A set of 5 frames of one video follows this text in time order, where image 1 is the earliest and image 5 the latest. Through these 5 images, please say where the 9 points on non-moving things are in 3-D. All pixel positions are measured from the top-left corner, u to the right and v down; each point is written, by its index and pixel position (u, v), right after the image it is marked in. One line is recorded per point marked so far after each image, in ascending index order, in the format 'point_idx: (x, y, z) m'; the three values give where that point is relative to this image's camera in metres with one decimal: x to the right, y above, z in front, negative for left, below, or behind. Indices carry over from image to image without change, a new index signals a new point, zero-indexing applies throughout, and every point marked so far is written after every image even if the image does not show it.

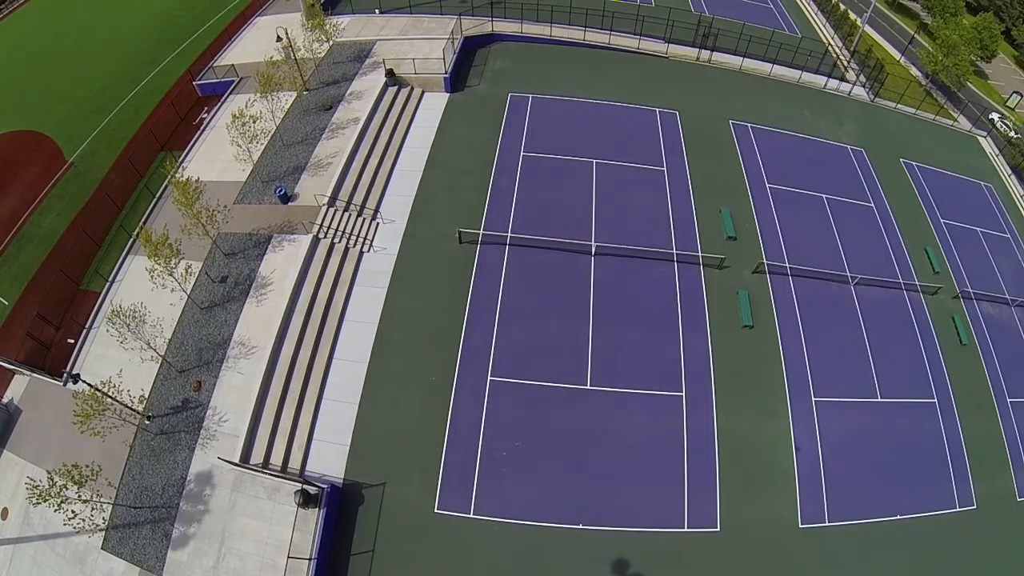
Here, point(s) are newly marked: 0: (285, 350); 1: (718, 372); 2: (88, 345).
0: (-8.6, -2.3, +18.1) m
1: (+8.3, -3.5, +19.3) m
2: (-17.4, -2.8, +19.5) m
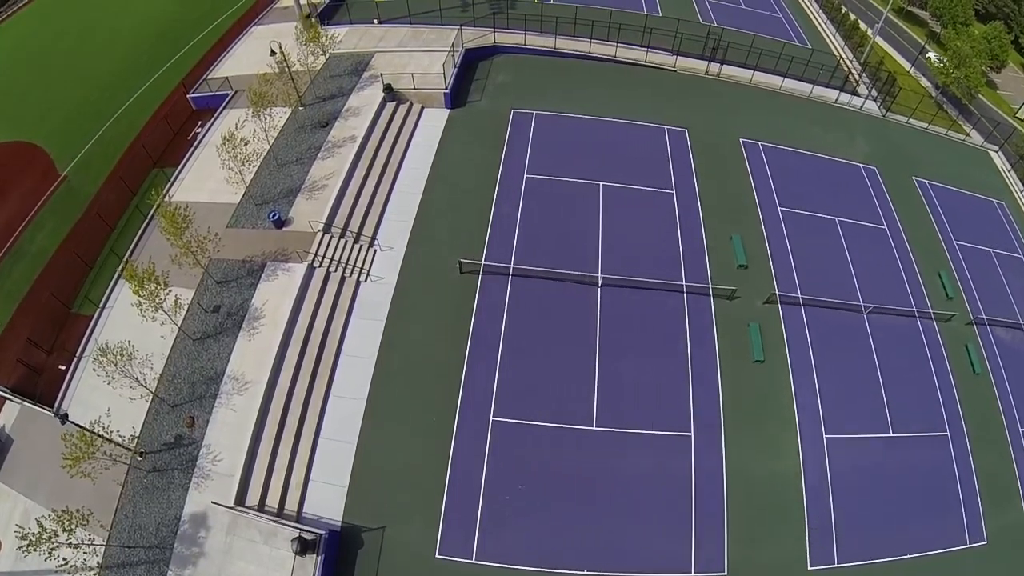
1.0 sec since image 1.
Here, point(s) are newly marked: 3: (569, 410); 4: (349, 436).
0: (-8.5, -3.6, +17.5) m
1: (+8.5, -4.8, +18.8) m
2: (-17.3, -4.0, +18.9) m
3: (+2.1, -4.8, +18.2) m
4: (-6.0, -5.5, +17.5) m
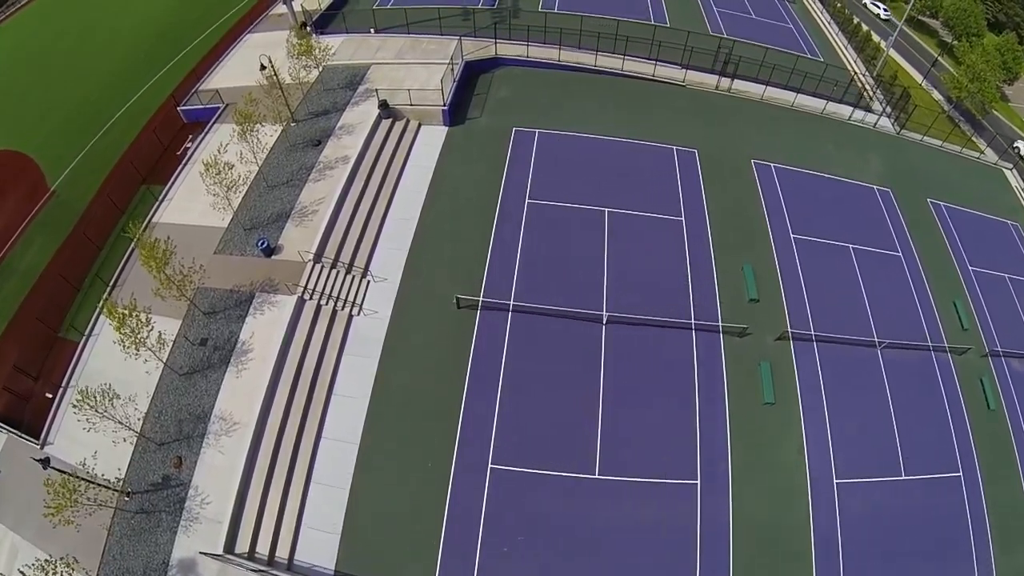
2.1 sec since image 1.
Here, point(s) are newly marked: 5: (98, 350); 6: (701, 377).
0: (-8.5, -5.0, +16.9) m
1: (+8.4, -6.3, +18.1) m
2: (-17.3, -5.3, +18.3) m
3: (+2.1, -6.2, +17.6) m
4: (-6.0, -6.8, +16.9) m
5: (-16.9, -2.6, +19.6) m
6: (+7.6, -3.6, +19.3) m
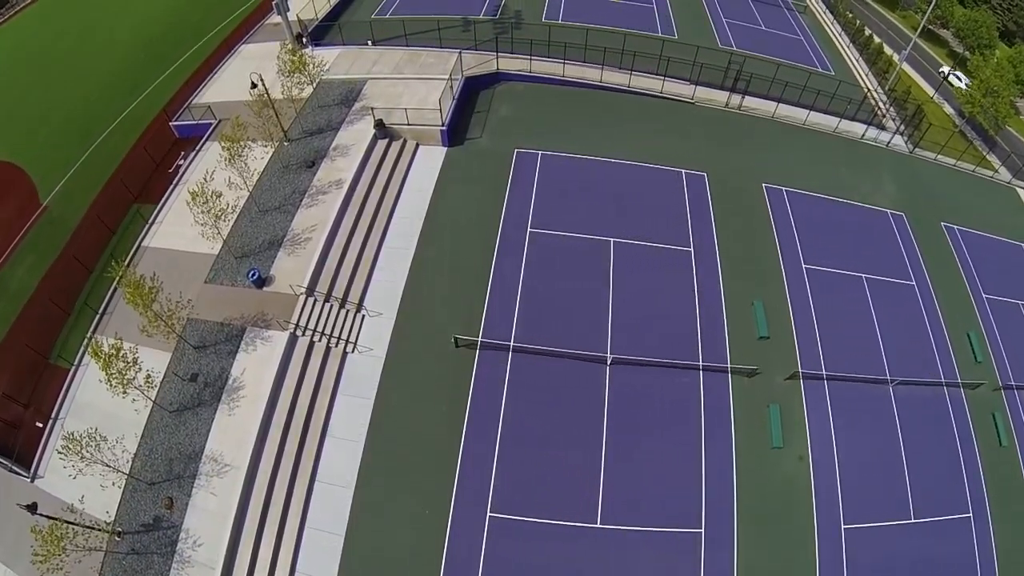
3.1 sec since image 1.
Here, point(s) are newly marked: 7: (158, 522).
0: (-8.6, -6.3, +16.4) m
1: (+8.4, -7.7, +17.6) m
2: (-17.3, -6.6, +17.9) m
3: (+2.1, -7.6, +17.1) m
4: (-6.1, -8.2, +16.5) m
5: (-16.9, -3.8, +19.1) m
6: (+7.6, -5.0, +18.7) m
7: (-12.1, -8.1, +16.4) m
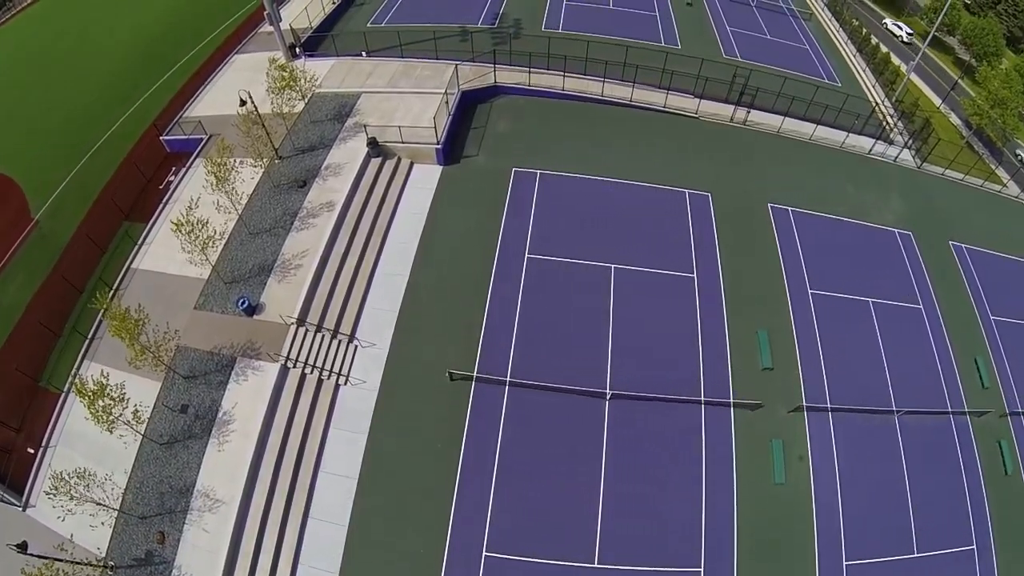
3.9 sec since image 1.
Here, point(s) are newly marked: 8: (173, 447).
0: (-8.7, -7.5, +16.1) m
1: (+8.3, -8.9, +17.3) m
2: (-17.4, -7.7, +17.6) m
3: (+1.9, -8.7, +16.8) m
4: (-6.2, -9.4, +16.2) m
5: (-17.0, -4.9, +18.7) m
6: (+7.5, -6.1, +18.4) m
7: (-12.3, -9.3, +16.2) m
8: (-12.3, -5.8, +17.5) m
